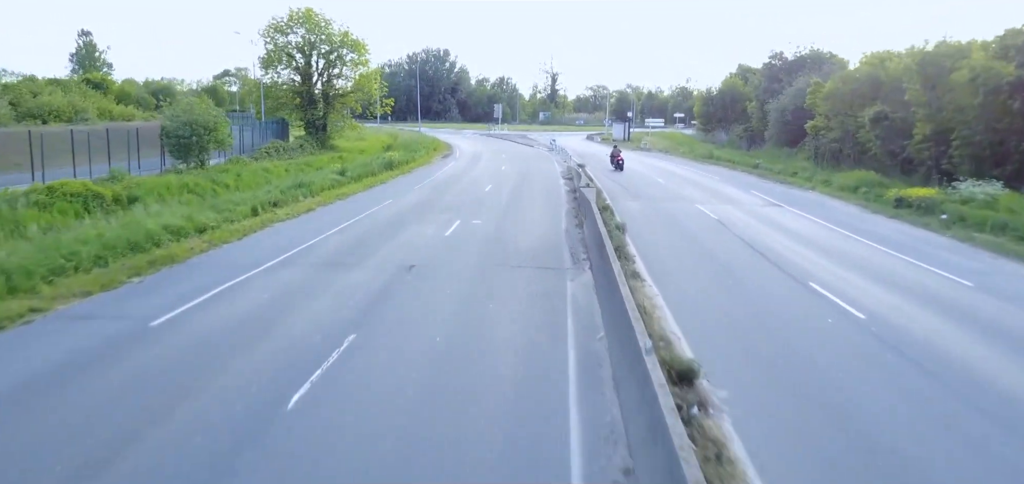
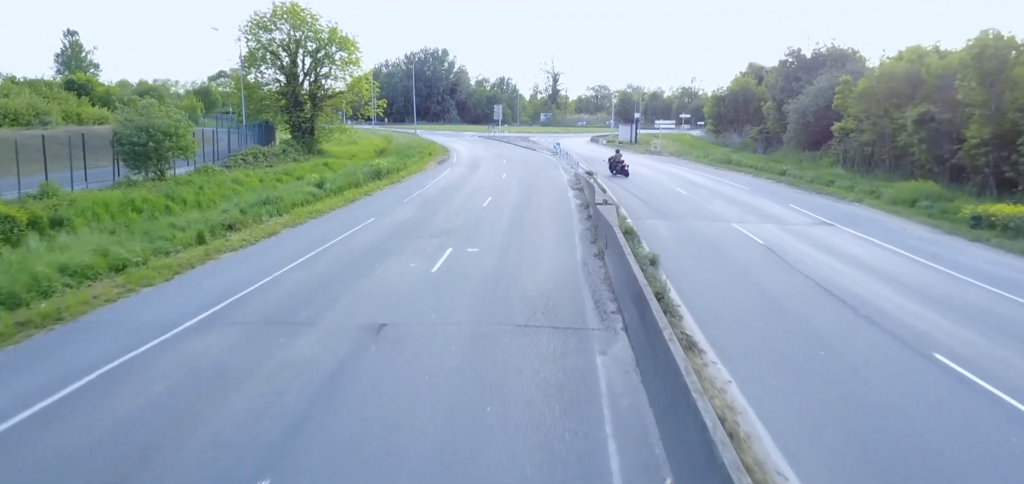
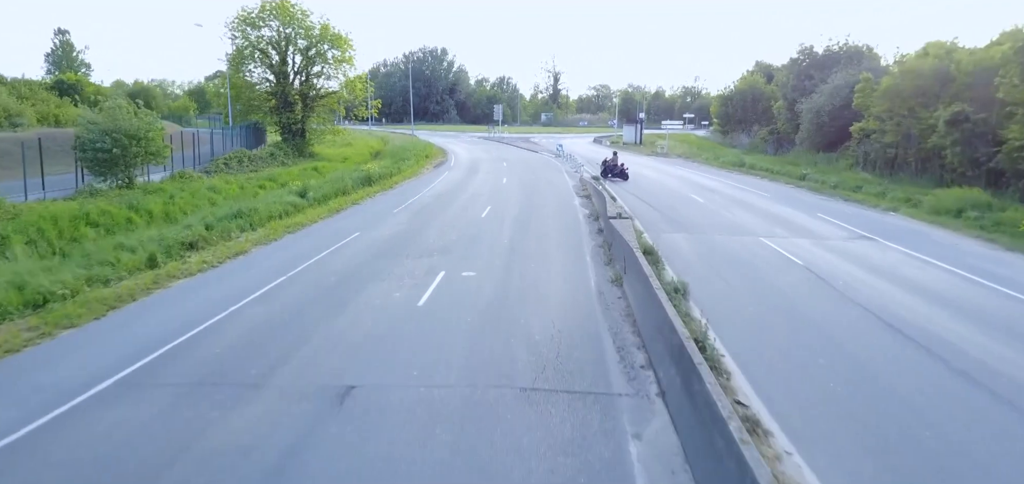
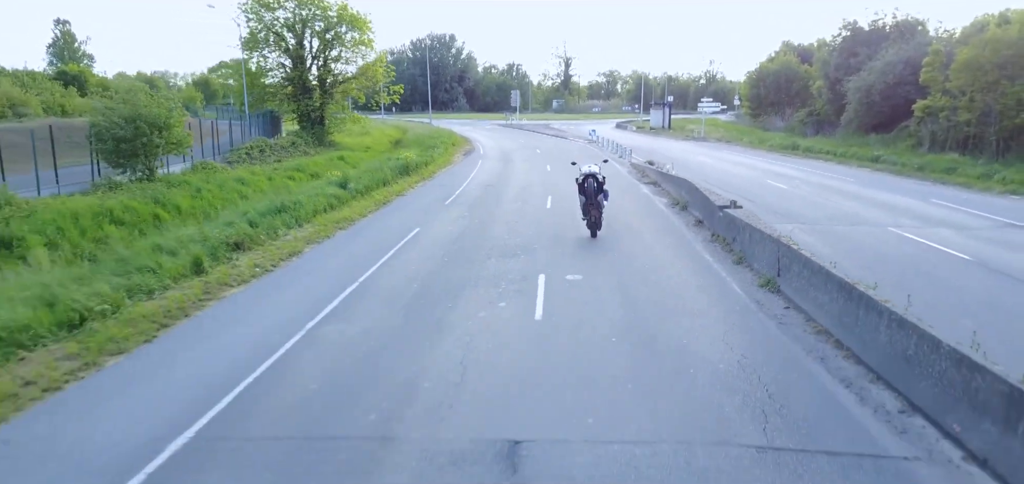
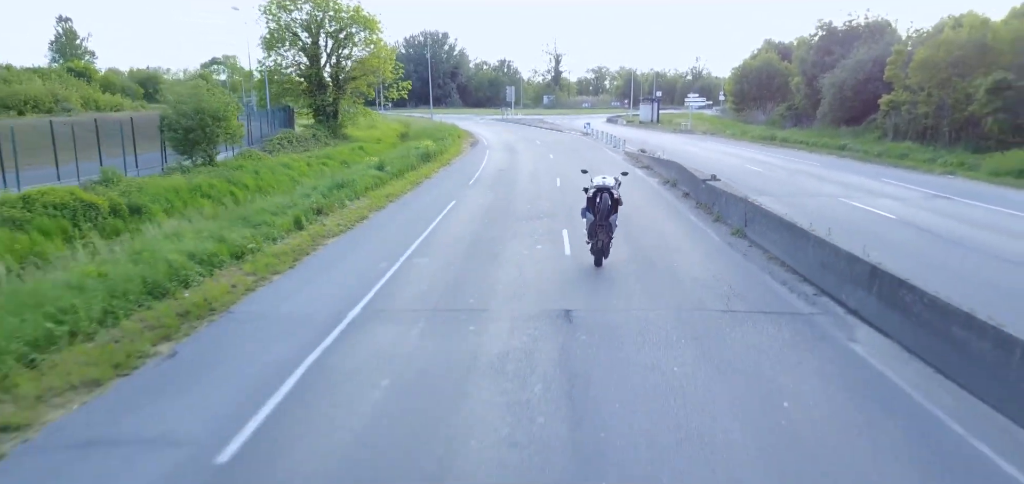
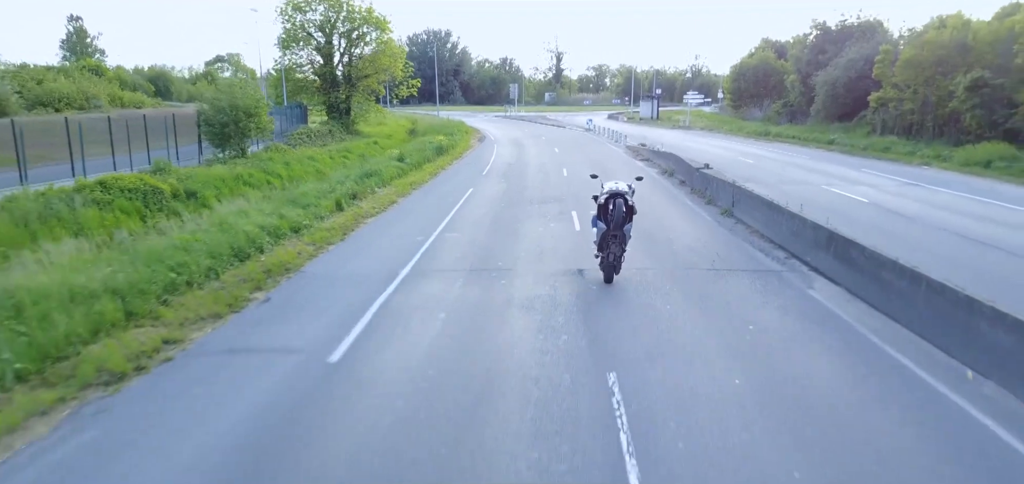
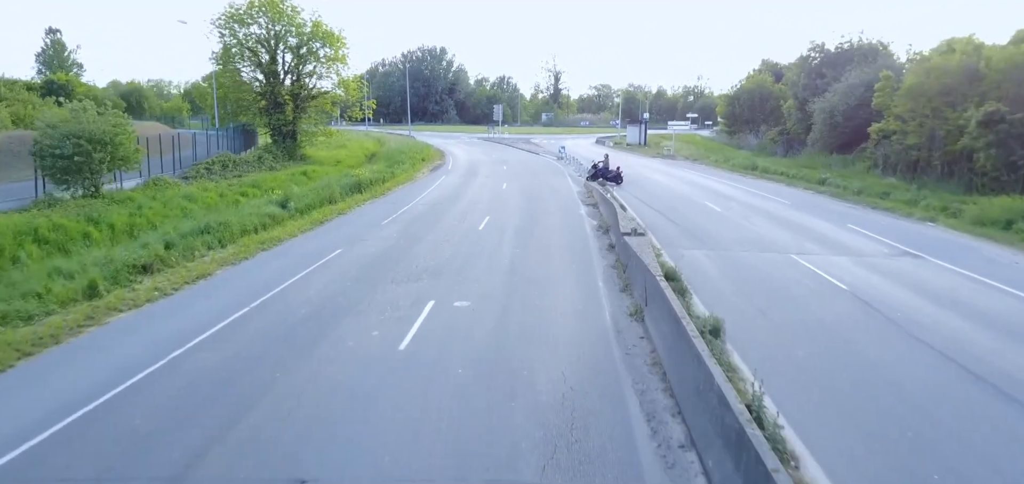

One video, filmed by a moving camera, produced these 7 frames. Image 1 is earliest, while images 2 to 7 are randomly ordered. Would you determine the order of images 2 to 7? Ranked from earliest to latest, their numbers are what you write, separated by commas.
2, 3, 7, 4, 5, 6
